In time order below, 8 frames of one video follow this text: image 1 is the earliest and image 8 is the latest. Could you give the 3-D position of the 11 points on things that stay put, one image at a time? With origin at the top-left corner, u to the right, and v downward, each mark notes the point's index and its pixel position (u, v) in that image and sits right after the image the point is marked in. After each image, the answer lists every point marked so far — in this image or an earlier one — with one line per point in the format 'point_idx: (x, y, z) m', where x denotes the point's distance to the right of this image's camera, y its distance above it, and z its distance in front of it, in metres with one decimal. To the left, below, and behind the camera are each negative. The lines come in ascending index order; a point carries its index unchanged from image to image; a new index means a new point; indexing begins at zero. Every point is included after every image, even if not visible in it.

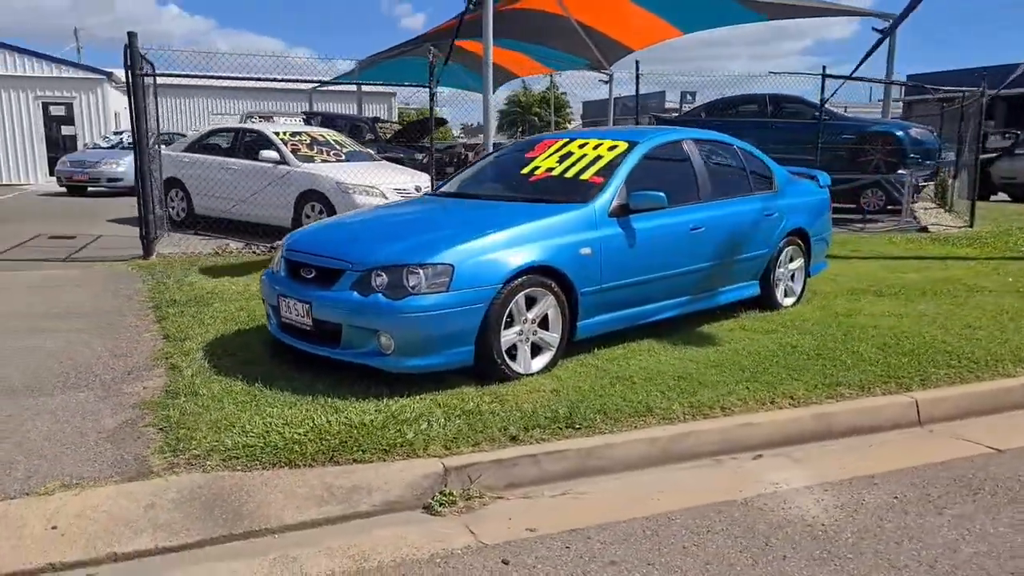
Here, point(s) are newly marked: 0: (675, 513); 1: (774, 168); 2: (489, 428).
0: (+0.8, -1.1, +3.6) m
1: (+2.5, +1.2, +7.3) m
2: (-0.1, -0.8, +4.2) m
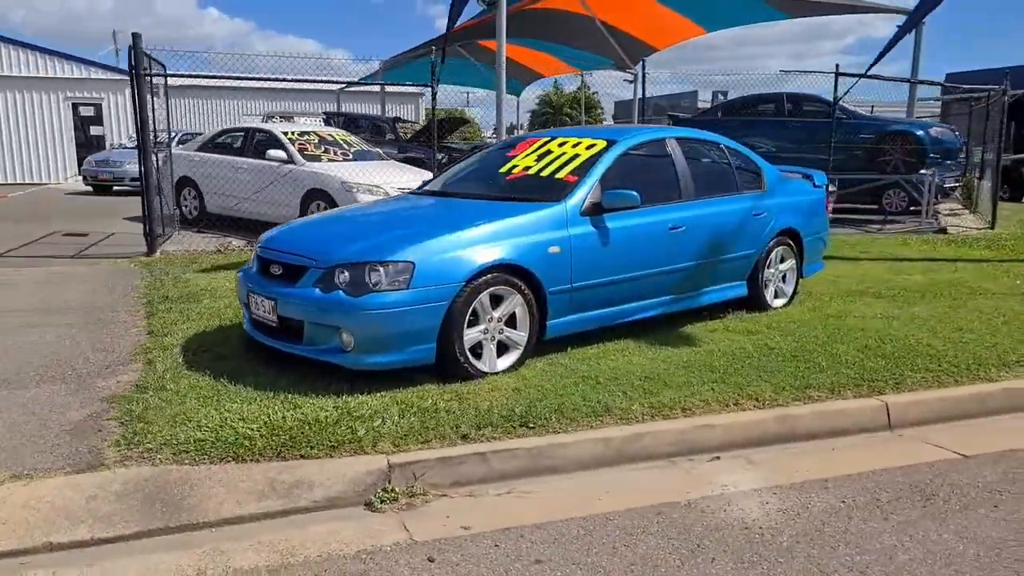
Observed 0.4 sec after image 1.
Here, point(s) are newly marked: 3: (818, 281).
0: (+0.5, -1.0, +3.5) m
1: (+2.4, +1.2, +7.2) m
2: (-0.4, -0.8, +4.2) m
3: (+3.6, +0.1, +9.0) m
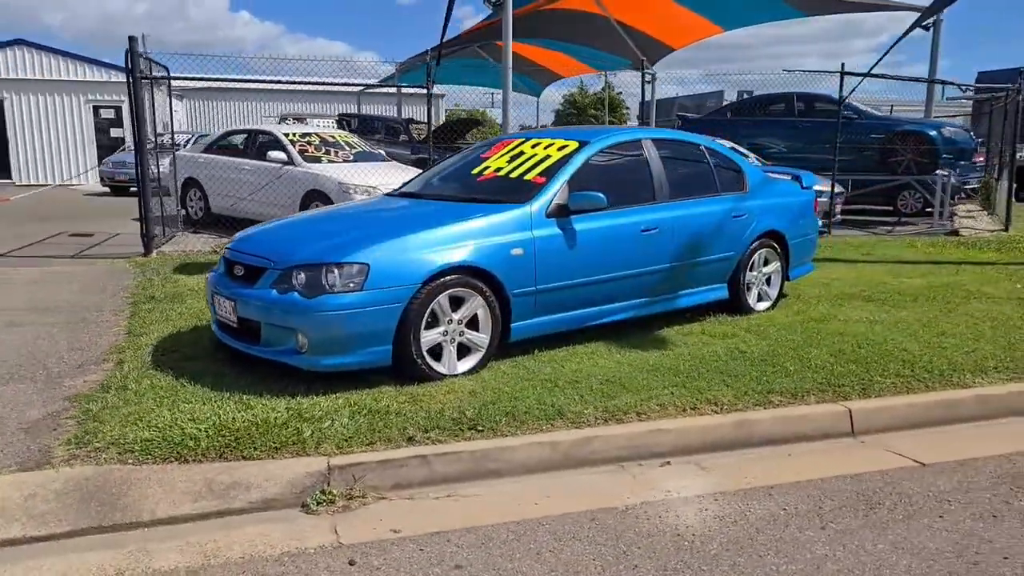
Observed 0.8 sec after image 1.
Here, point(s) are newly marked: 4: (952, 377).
0: (+0.2, -1.1, +3.5) m
1: (+2.2, +1.1, +7.1) m
2: (-0.7, -0.8, +4.2) m
3: (+3.5, 0.0, +8.8) m
4: (+3.0, -0.6, +5.2) m
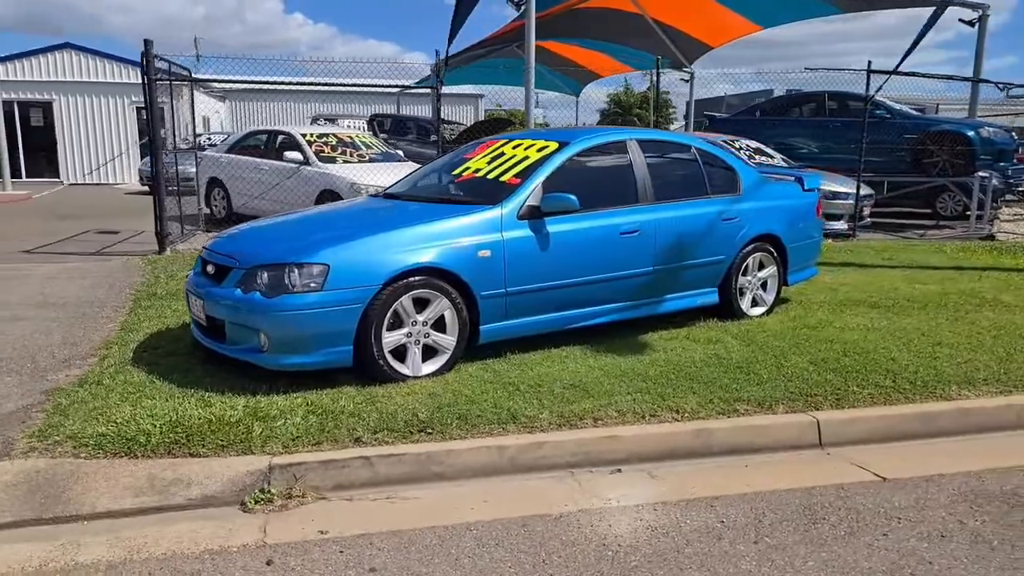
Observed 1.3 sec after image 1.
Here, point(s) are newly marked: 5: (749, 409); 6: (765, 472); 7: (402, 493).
0: (-0.2, -1.1, +3.5) m
1: (+2.1, +1.1, +7.0) m
2: (-1.0, -0.8, +4.2) m
3: (+3.4, 0.0, +8.6) m
4: (+2.8, -0.7, +5.0) m
5: (+1.4, -0.7, +4.7) m
6: (+1.4, -1.0, +4.2) m
7: (-0.6, -1.0, +3.9) m
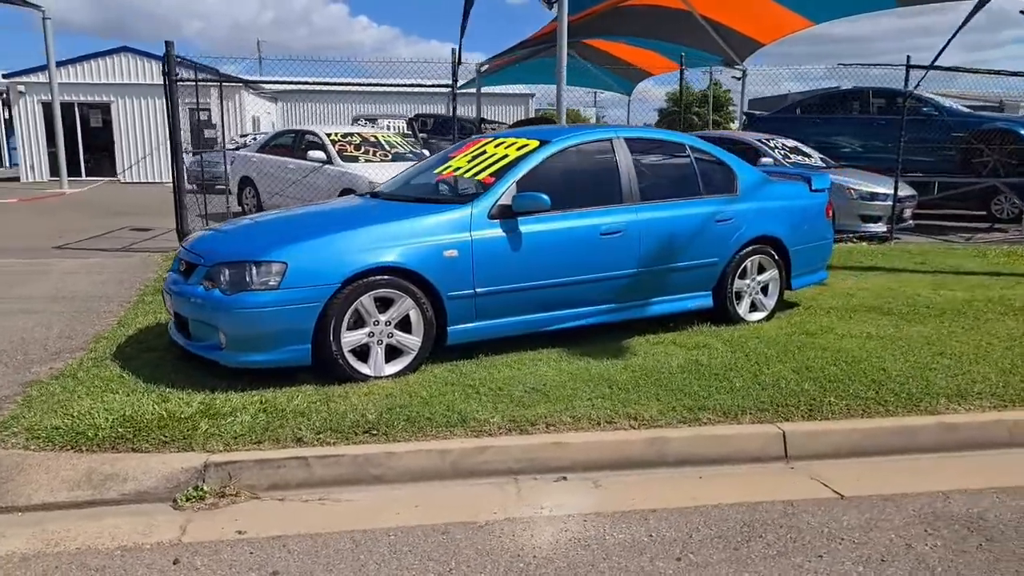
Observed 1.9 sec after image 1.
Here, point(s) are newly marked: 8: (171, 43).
0: (-0.5, -1.1, +3.4) m
1: (+2.0, +1.1, +6.7) m
2: (-1.3, -0.8, +4.2) m
3: (+3.5, -0.1, +8.3) m
4: (+2.5, -0.7, +4.7) m
5: (+1.2, -0.8, +4.5) m
6: (+1.1, -1.0, +4.0) m
7: (-0.9, -1.0, +3.9) m
8: (-4.4, +3.2, +9.9) m
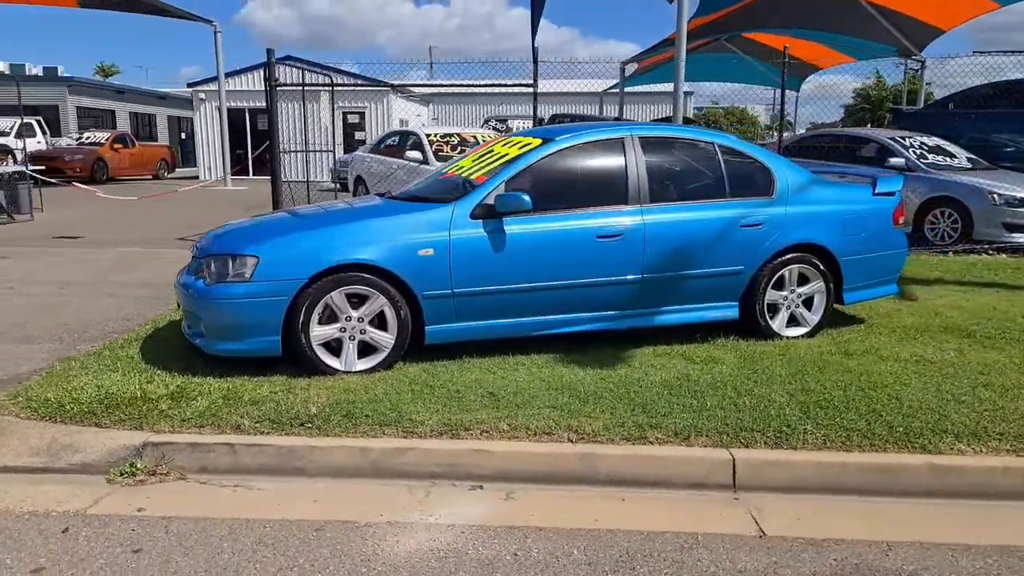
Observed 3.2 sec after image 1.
0: (-1.1, -1.1, +3.5) m
1: (+2.2, +1.0, +6.2) m
2: (-1.6, -0.7, +4.4) m
3: (+3.9, -0.2, +7.4) m
4: (+2.2, -0.8, +4.1) m
5: (+0.8, -0.8, +4.1) m
6: (+0.6, -1.1, +3.7) m
7: (-1.3, -1.0, +4.0) m
8: (-3.4, +3.3, +10.6) m
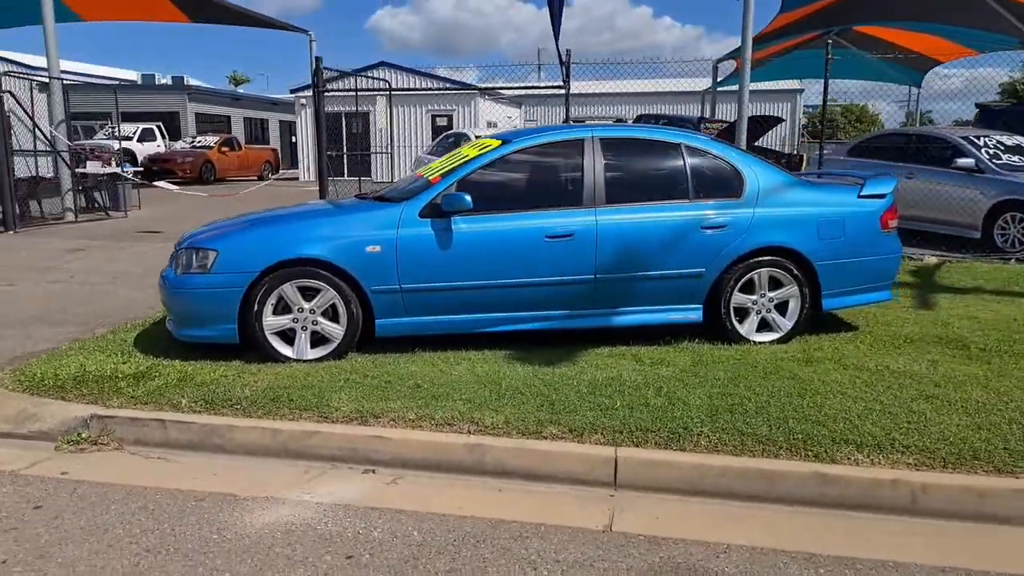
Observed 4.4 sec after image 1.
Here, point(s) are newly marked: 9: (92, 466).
0: (-1.7, -1.0, +3.8) m
1: (+1.9, +0.9, +6.0) m
2: (-2.1, -0.7, +4.8) m
3: (+3.7, -0.3, +7.0) m
4: (+1.6, -0.8, +4.0) m
5: (+0.2, -0.8, +4.2) m
6: (0.0, -1.1, +3.8) m
7: (-1.9, -1.0, +4.4) m
8: (-2.9, +3.4, +11.2) m
9: (-2.3, -1.0, +4.2) m
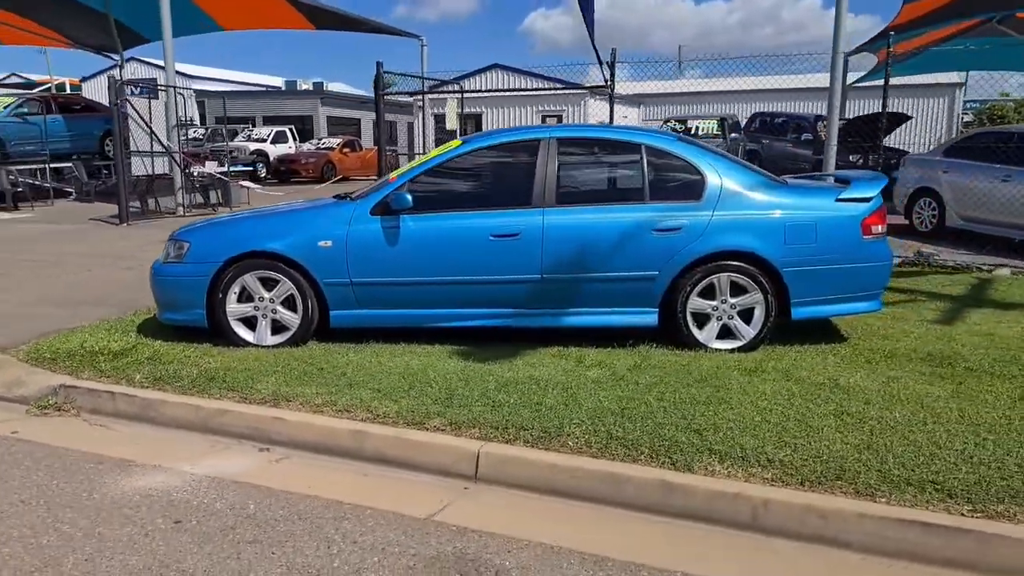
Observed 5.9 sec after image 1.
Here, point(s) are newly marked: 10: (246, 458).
0: (-2.4, -0.9, +4.3) m
1: (+1.6, +0.9, +5.8) m
2: (-2.6, -0.6, +5.4) m
3: (+3.5, -0.4, +6.4) m
4: (+0.9, -0.8, +3.9) m
5: (-0.4, -0.8, +4.4) m
6: (-0.8, -1.0, +4.0) m
7: (-2.5, -0.9, +4.9) m
8: (-2.1, +3.5, +11.8) m
9: (-2.9, -0.9, +4.8) m
10: (-1.5, -1.0, +4.4) m
